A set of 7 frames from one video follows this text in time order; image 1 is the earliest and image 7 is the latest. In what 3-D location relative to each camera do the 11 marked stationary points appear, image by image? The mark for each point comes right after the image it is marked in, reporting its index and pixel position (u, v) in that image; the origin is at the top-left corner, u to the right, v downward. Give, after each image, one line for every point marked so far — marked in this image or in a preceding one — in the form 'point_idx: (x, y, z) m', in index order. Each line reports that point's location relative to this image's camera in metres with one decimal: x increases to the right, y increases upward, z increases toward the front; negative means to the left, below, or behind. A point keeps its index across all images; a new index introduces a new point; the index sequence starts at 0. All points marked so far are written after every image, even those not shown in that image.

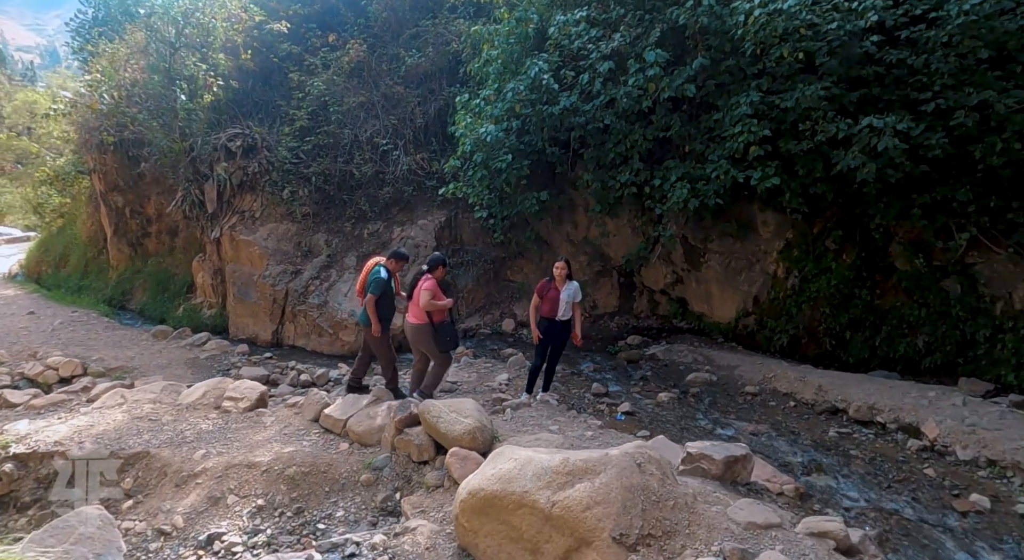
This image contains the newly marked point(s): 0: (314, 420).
0: (-2.0, -1.4, +5.8) m
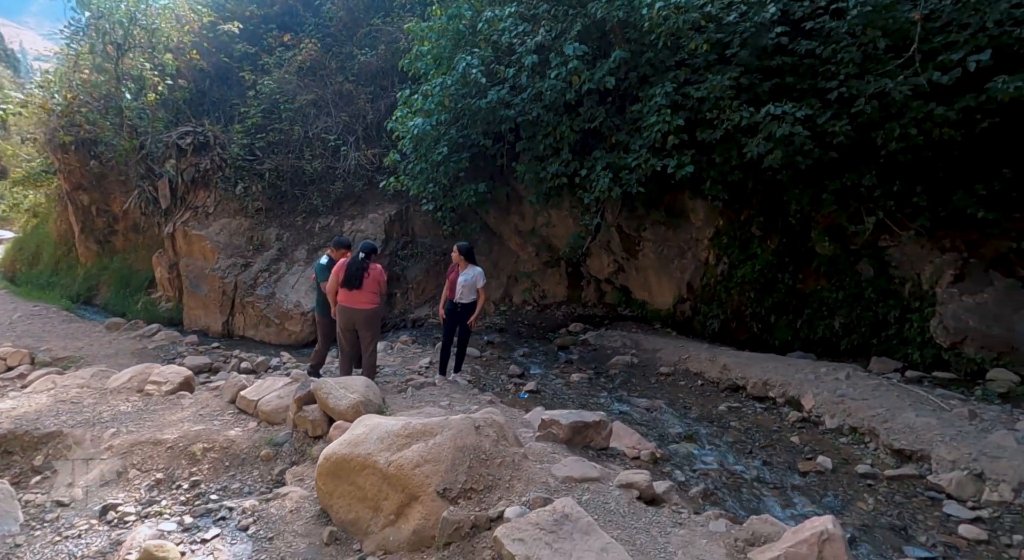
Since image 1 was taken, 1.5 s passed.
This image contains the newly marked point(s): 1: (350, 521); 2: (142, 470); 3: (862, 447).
0: (-2.9, -1.2, +6.1) m
1: (-1.0, -1.5, +3.6) m
2: (-3.1, -1.6, +4.9) m
3: (+2.8, -1.3, +4.6) m
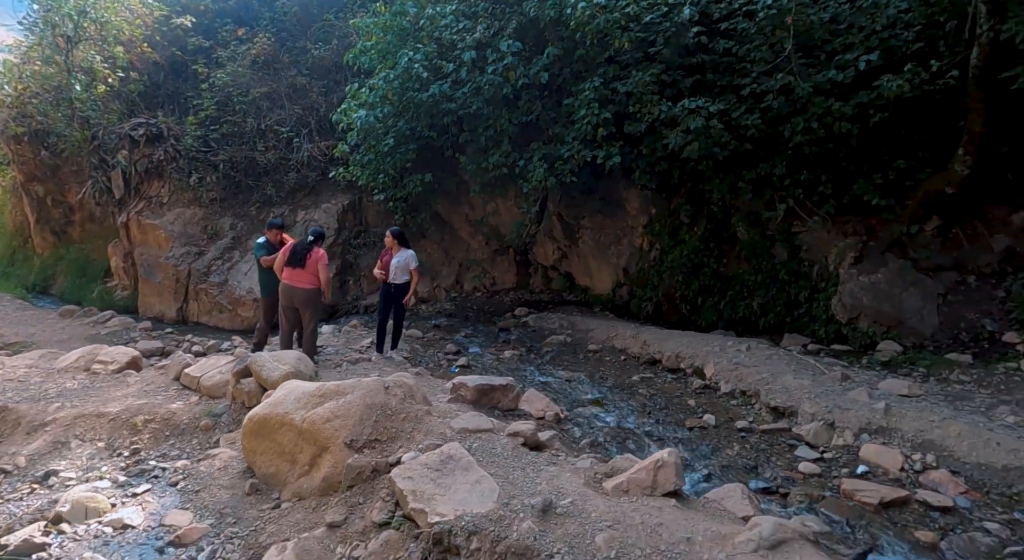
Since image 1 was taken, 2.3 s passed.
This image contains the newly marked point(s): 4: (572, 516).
0: (-3.7, -1.1, +6.4) m
1: (-1.7, -1.3, +4.0) m
2: (-3.8, -1.4, +5.2) m
3: (+2.1, -1.1, +5.2) m
4: (+0.3, -1.2, +3.0) m
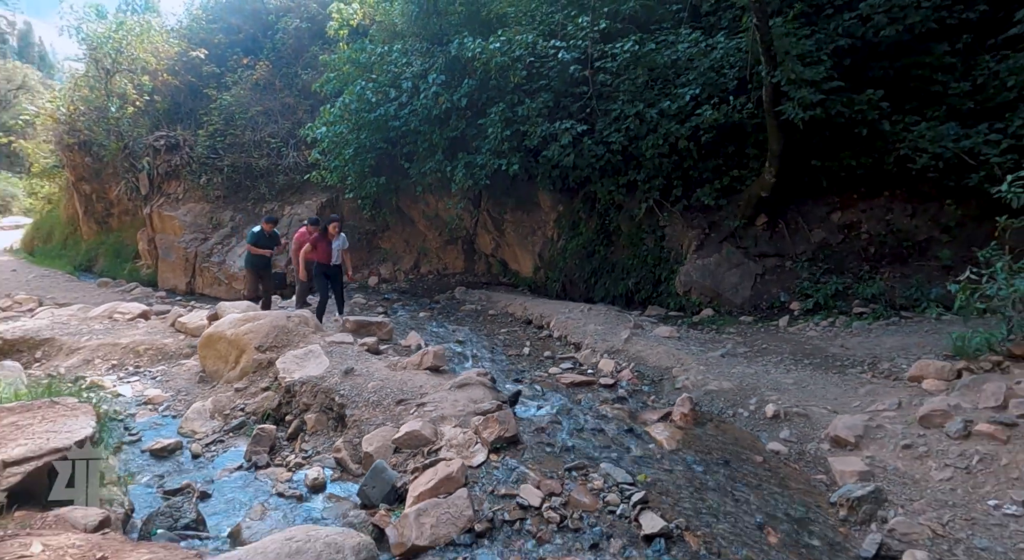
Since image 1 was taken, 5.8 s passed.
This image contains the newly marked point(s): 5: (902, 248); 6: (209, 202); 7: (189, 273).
0: (-5.1, -0.7, +8.7) m
1: (-3.2, -1.0, +6.3) m
2: (-5.3, -1.0, +7.6) m
3: (+0.6, -0.8, +7.2) m
4: (-1.3, -0.8, +5.2) m
5: (+5.5, +0.5, +8.4) m
6: (-6.6, +1.7, +12.8) m
7: (-6.7, +0.1, +12.2) m
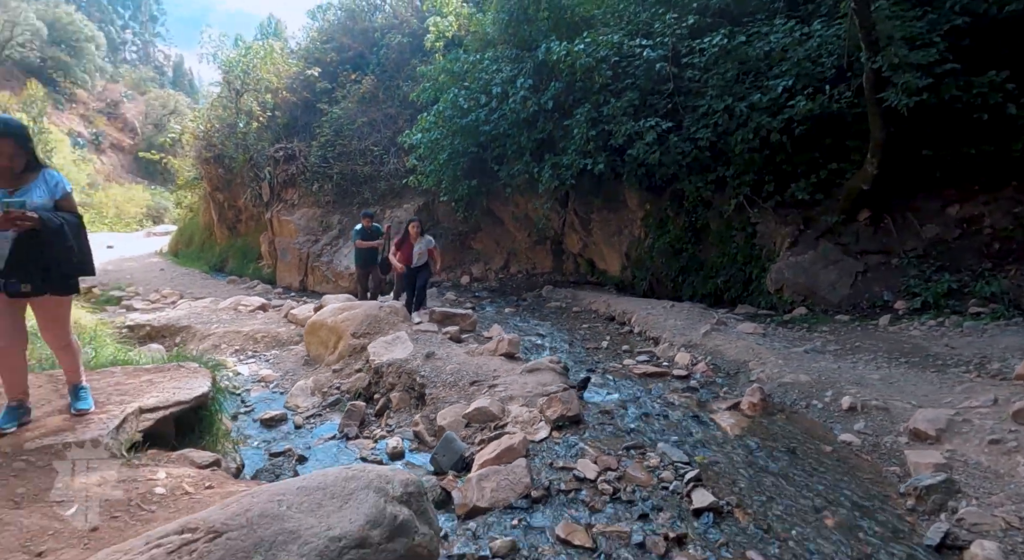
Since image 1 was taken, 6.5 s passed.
0: (-3.7, -0.6, +9.7) m
1: (-2.3, -0.9, +6.9) m
2: (-4.1, -0.9, +8.6) m
3: (+1.6, -0.7, +7.2) m
4: (-0.7, -0.7, +5.5) m
5: (+6.7, +0.5, +7.6) m
6: (-4.6, +1.7, +14.0) m
7: (-4.8, +0.2, +13.4) m
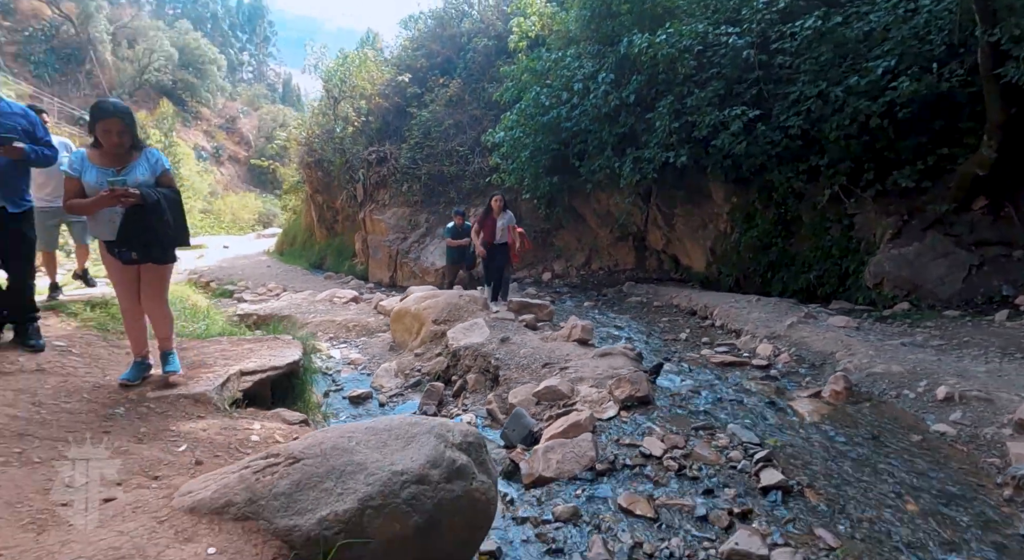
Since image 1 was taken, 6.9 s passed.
0: (-2.4, -0.5, +10.2) m
1: (-1.4, -0.7, +7.3) m
2: (-2.9, -0.8, +9.2) m
3: (+2.5, -0.6, +7.0) m
4: (+0.1, -0.6, +5.7) m
5: (+7.6, +0.5, +6.6) m
6: (-2.6, +1.8, +14.6) m
7: (-2.9, +0.3, +14.0) m
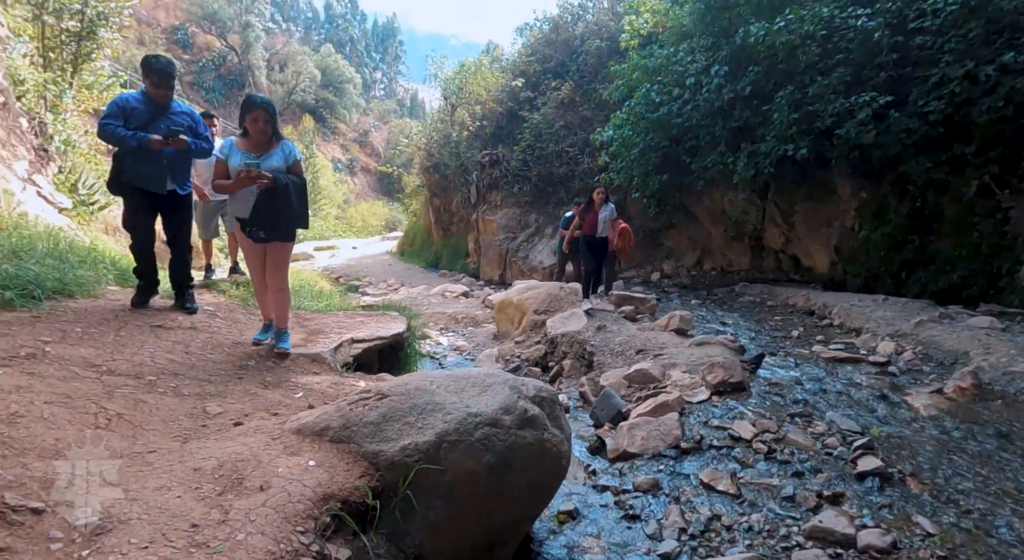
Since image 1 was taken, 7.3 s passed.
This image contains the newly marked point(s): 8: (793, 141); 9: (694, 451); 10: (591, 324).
0: (-0.5, -0.4, +10.6) m
1: (-0.1, -0.6, +7.6) m
2: (-1.3, -0.7, +9.7) m
3: (+3.7, -0.6, +6.5) m
4: (+1.0, -0.5, +5.7) m
5: (+8.6, +0.5, +5.2) m
6: (+0.2, +1.9, +15.0) m
7: (-0.2, +0.3, +14.5) m
8: (+4.5, +2.3, +9.5) m
9: (+1.0, -1.0, +3.3) m
10: (+0.8, -0.5, +6.1) m
